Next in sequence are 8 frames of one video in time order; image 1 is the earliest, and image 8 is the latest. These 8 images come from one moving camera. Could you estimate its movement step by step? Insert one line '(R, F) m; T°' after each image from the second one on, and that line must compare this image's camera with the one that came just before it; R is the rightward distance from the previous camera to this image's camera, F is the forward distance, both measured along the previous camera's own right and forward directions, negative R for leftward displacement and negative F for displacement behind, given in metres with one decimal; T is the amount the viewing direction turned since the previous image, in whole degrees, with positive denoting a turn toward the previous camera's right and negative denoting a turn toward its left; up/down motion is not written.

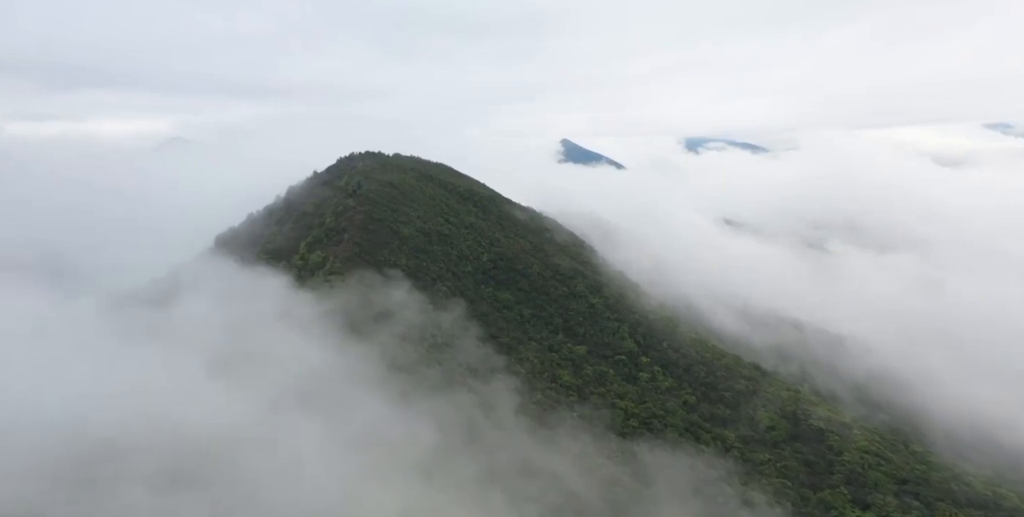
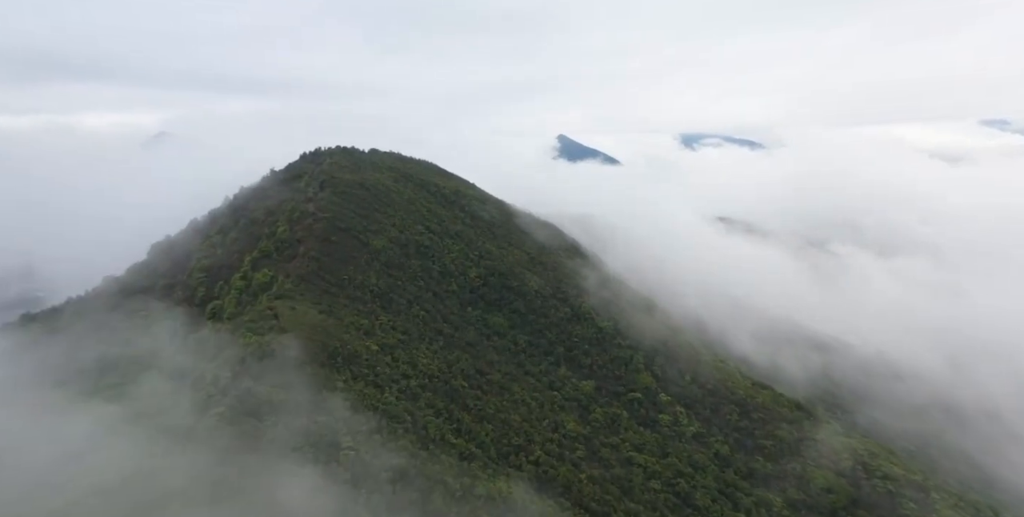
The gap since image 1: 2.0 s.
(+0.6, +11.7) m; 0°
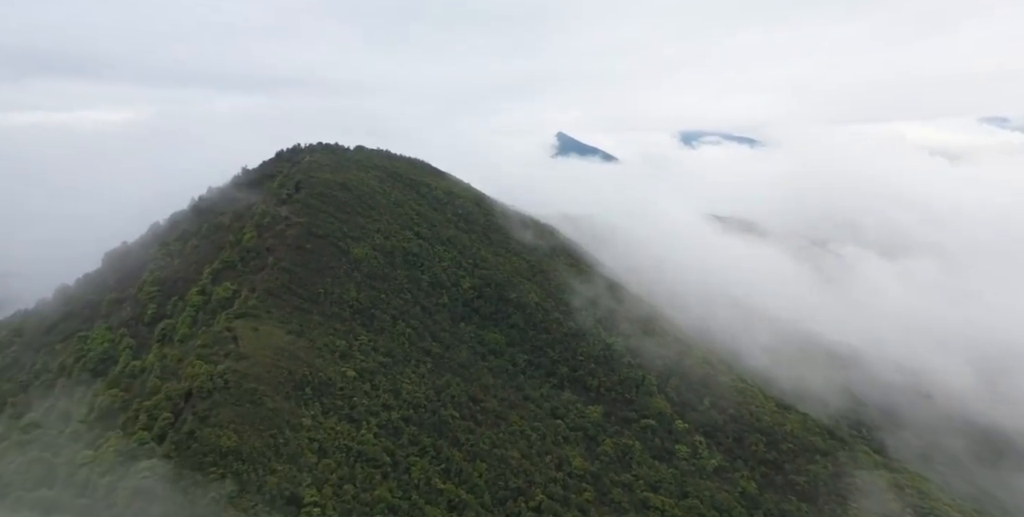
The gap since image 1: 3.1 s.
(+0.1, +6.3) m; 0°
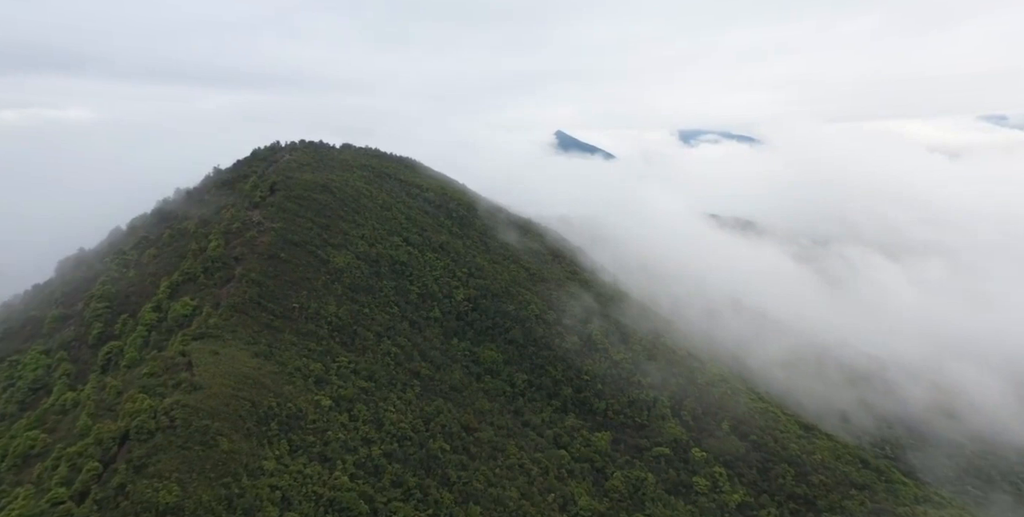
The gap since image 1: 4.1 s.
(+0.1, +5.2) m; 0°
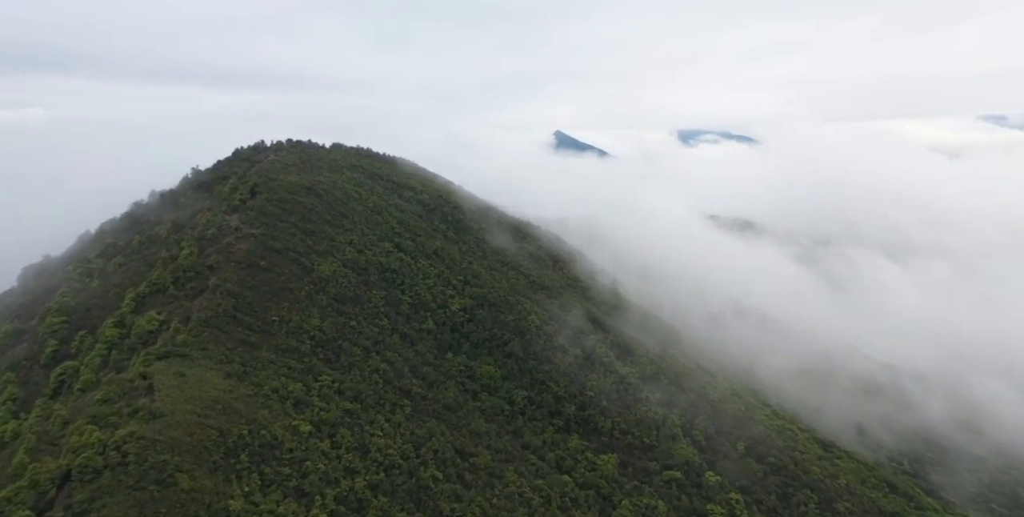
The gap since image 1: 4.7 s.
(+0.1, +3.4) m; 0°
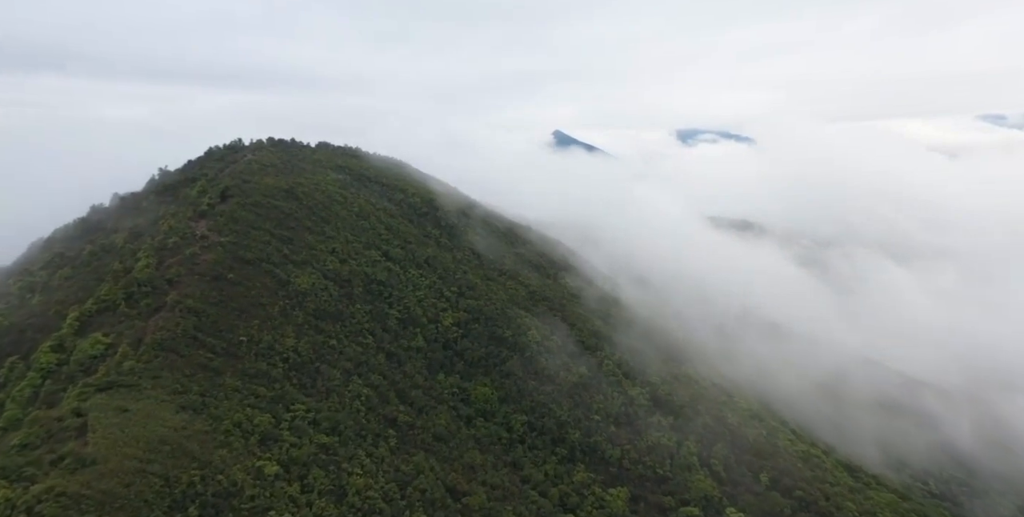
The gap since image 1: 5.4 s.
(+0.1, +4.4) m; 0°
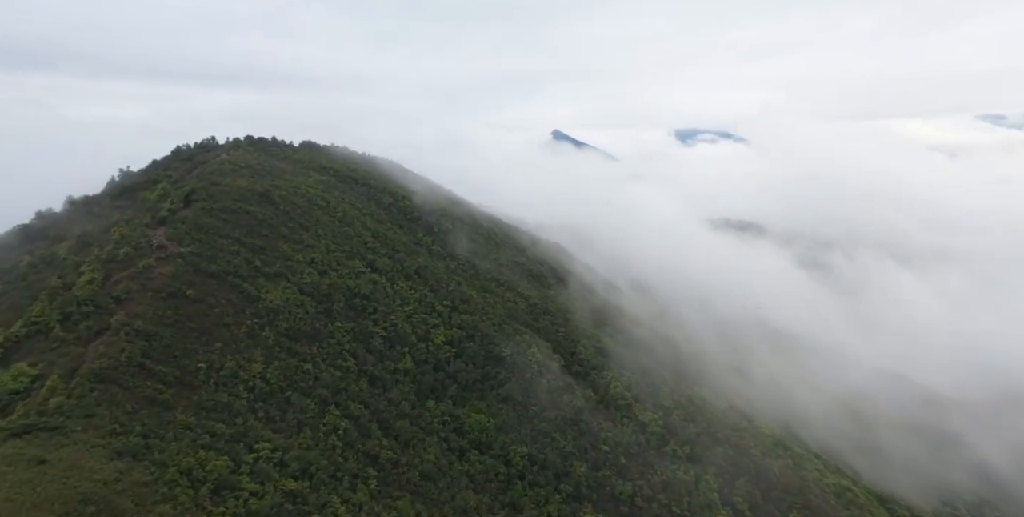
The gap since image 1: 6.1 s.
(+0.1, +4.4) m; 0°
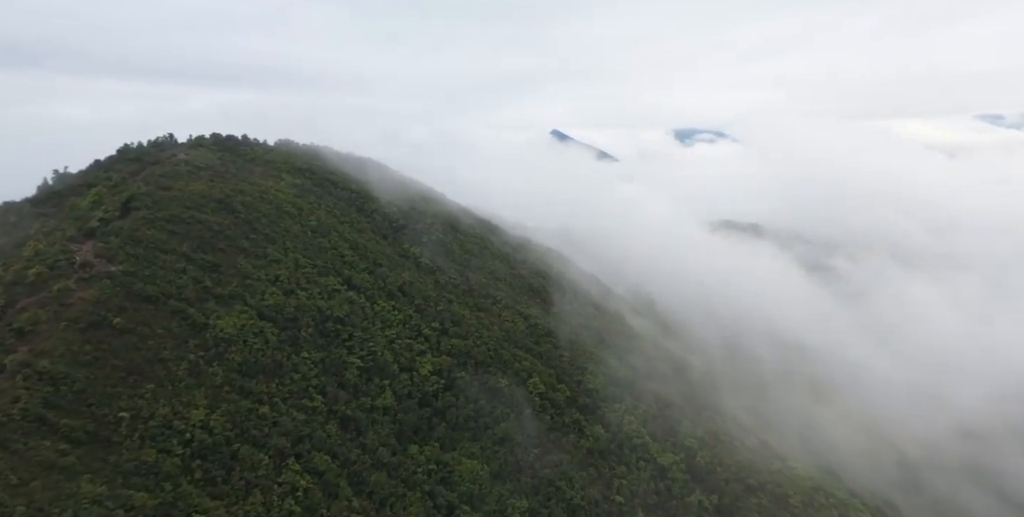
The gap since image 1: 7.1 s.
(+0.1, +5.7) m; 0°
